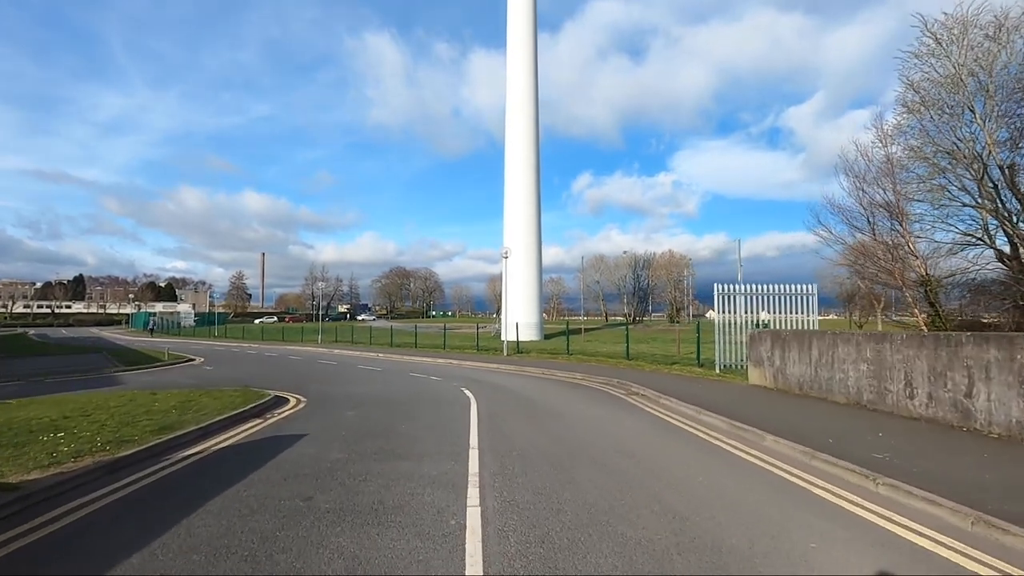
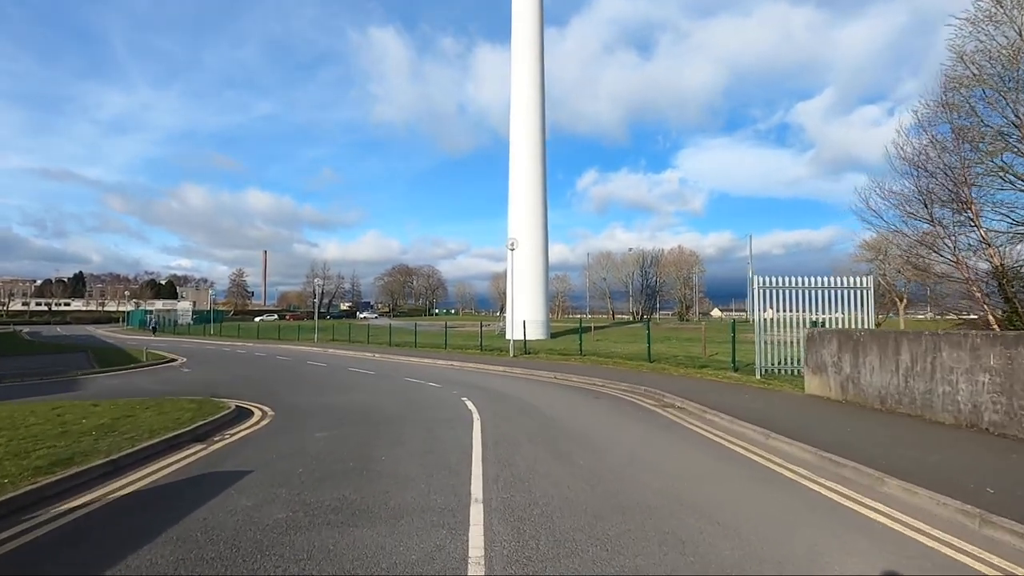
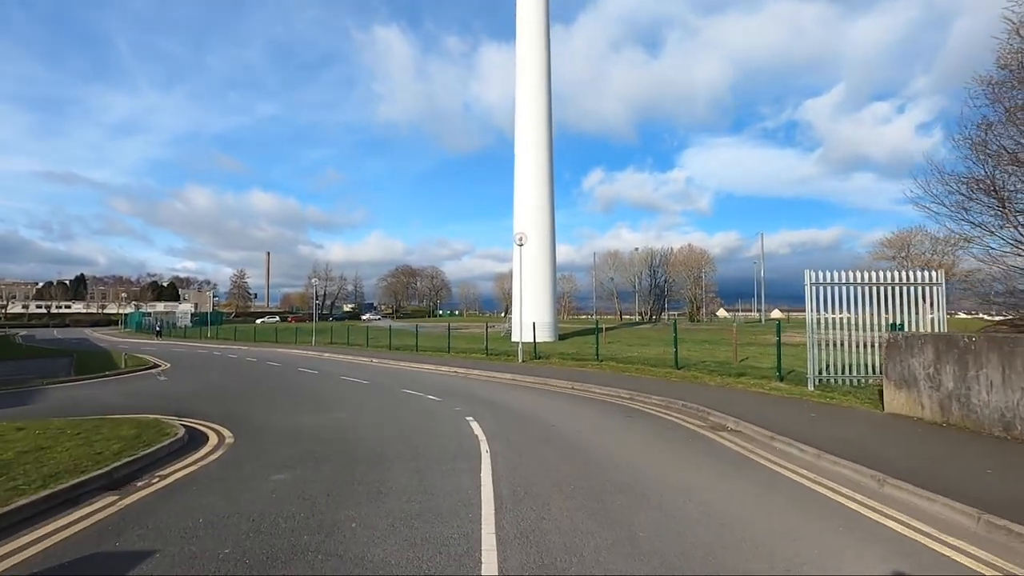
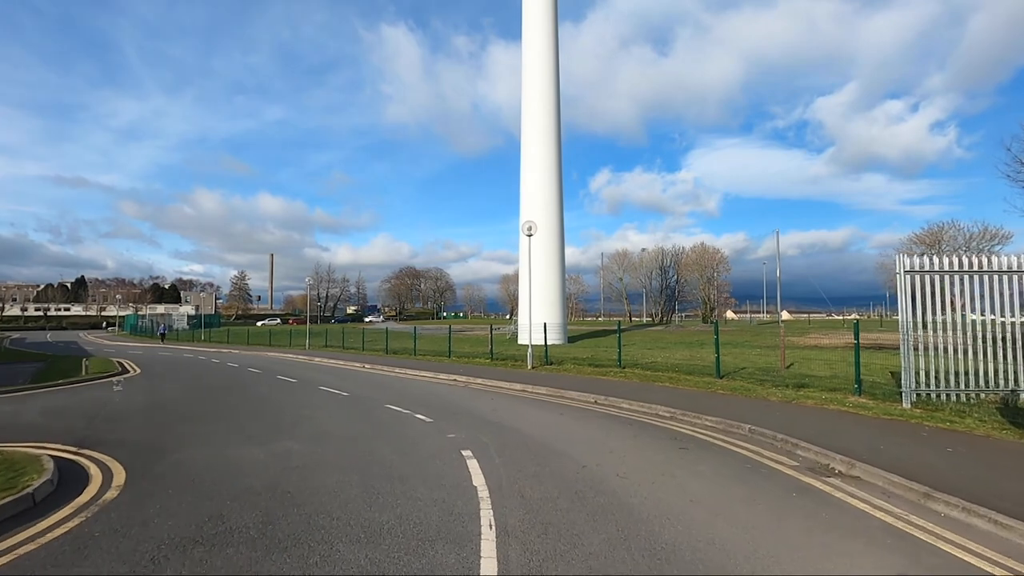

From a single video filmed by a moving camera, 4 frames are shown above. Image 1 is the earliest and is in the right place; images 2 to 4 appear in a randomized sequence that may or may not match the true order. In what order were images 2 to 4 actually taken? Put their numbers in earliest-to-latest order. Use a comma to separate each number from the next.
2, 3, 4
